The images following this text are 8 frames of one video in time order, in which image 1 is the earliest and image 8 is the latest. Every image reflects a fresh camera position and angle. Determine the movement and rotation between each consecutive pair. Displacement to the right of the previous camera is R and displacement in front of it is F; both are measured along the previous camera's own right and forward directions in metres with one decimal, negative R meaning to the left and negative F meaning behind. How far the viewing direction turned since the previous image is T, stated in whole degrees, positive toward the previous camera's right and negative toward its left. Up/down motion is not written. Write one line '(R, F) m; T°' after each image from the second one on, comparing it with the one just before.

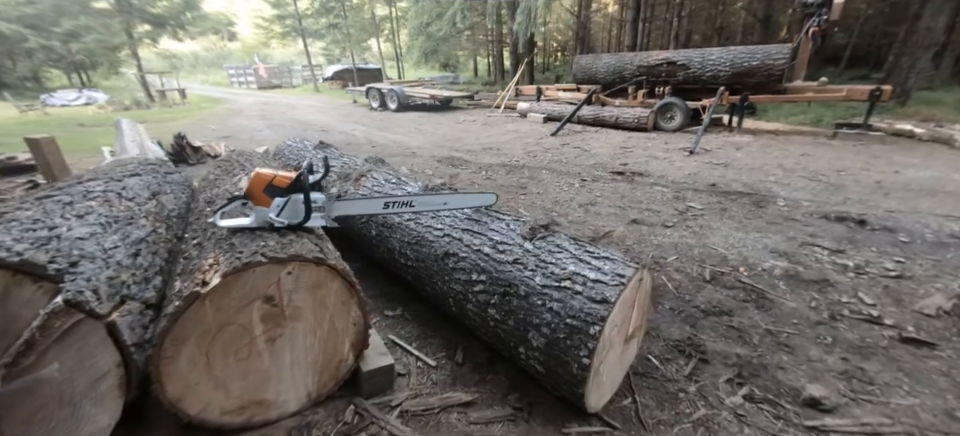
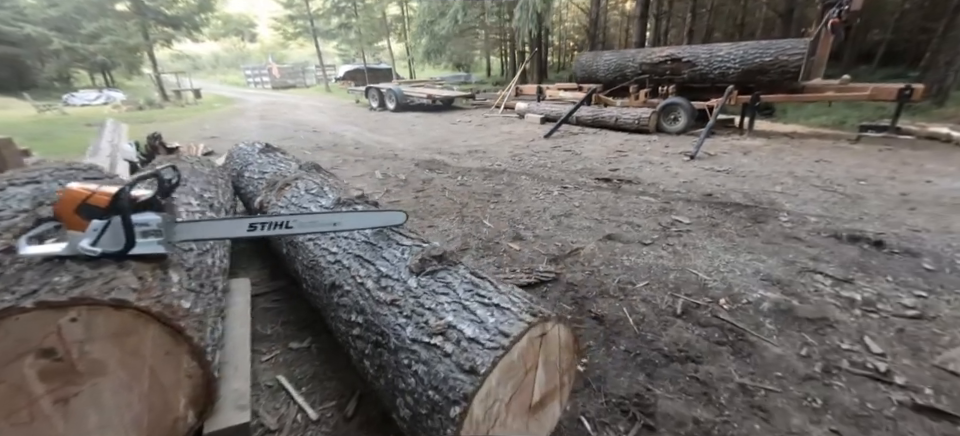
(+0.5, +0.4) m; -3°
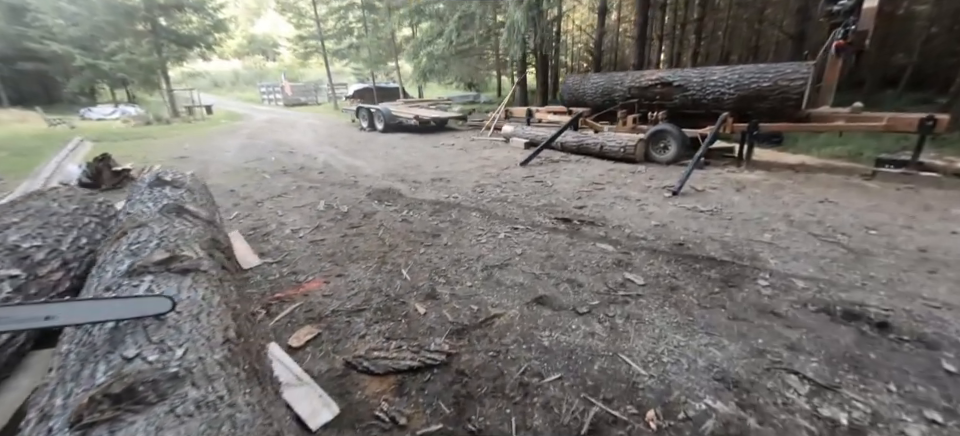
(+0.8, +0.5) m; -2°
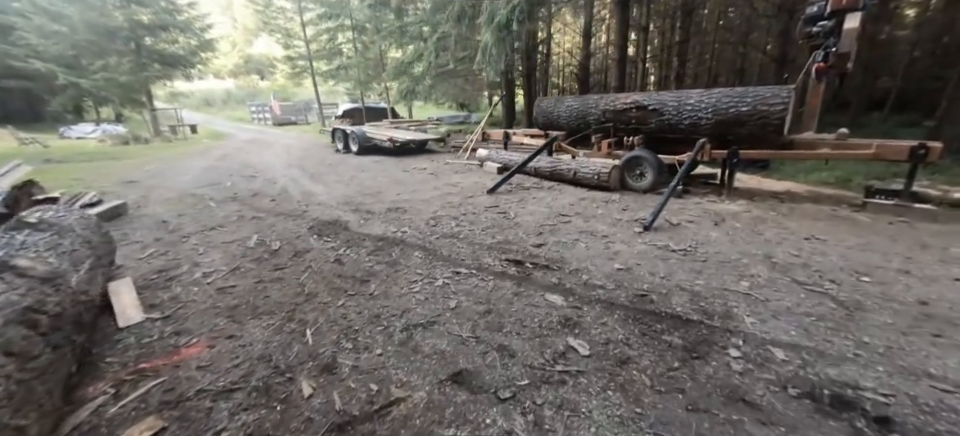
(+0.5, +0.5) m; 0°
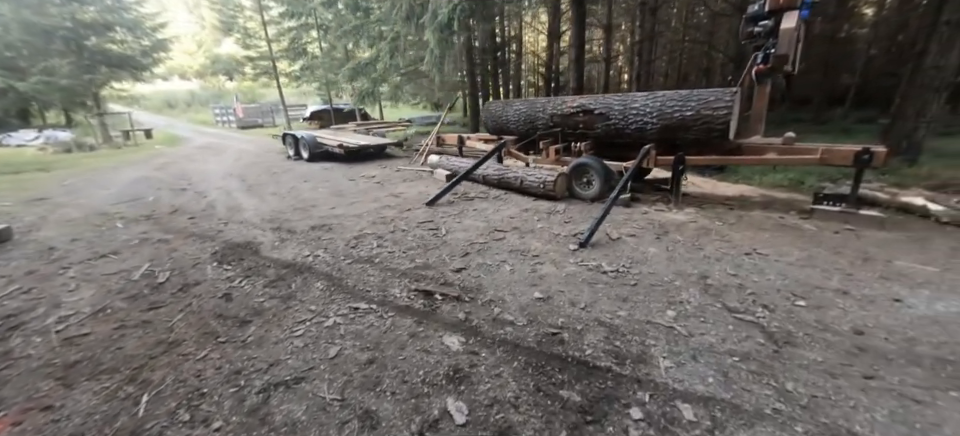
(+0.6, +0.4) m; +2°
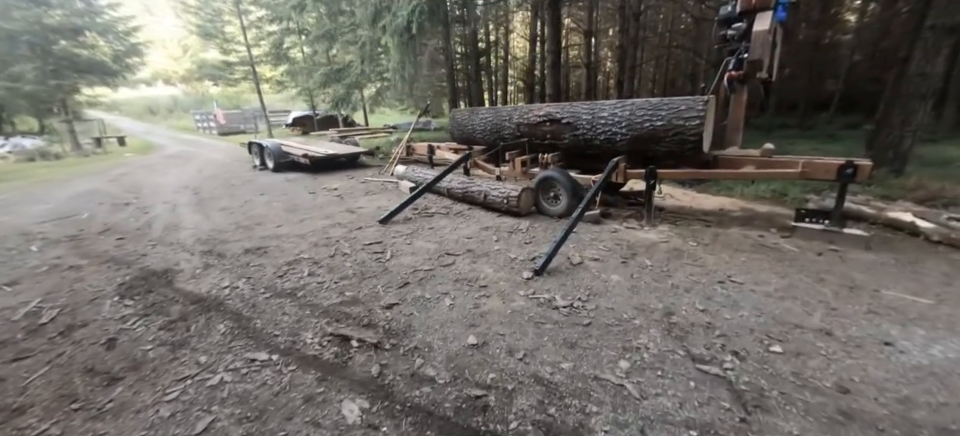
(+0.5, +0.4) m; +1°
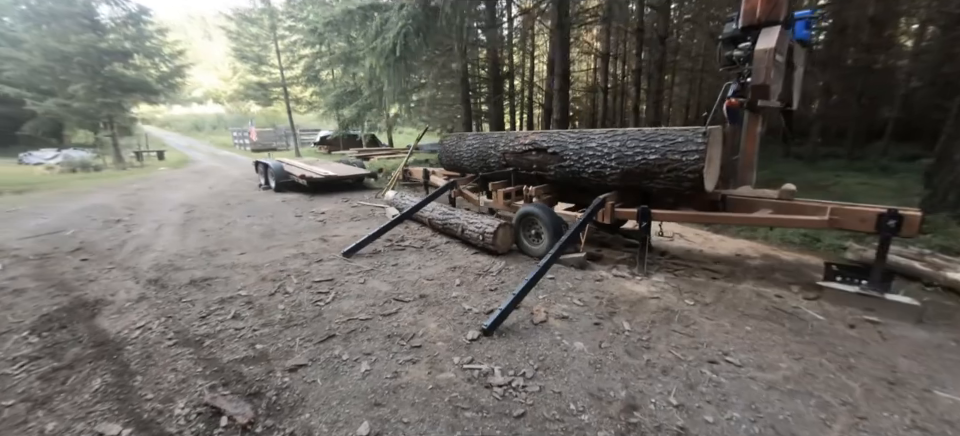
(+0.7, +0.5) m; -5°
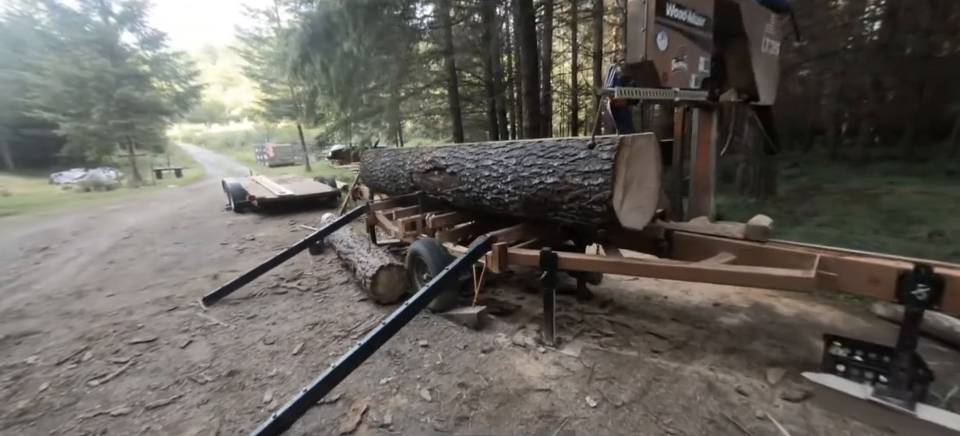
(+1.4, +1.0) m; -6°
